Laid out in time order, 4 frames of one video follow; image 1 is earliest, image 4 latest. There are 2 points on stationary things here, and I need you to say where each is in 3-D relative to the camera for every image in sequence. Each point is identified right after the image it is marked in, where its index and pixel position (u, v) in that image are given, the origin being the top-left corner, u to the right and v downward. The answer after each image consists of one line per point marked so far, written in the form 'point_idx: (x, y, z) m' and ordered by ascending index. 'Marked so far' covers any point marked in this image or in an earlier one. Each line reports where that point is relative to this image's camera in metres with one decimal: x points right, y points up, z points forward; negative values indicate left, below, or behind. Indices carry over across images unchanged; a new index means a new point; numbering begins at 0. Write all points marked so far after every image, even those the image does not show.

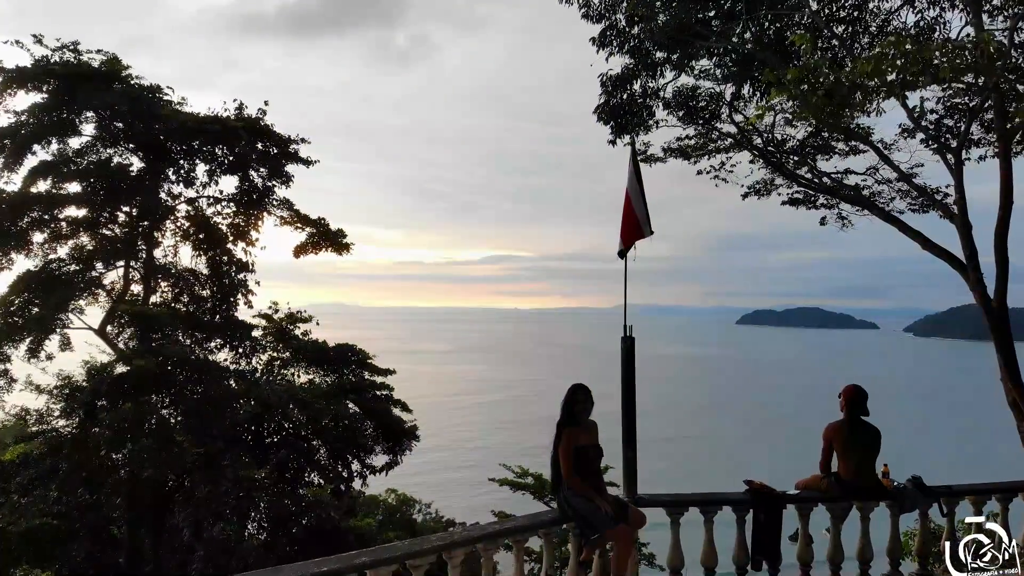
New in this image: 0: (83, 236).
0: (-8.9, +1.1, +12.9) m
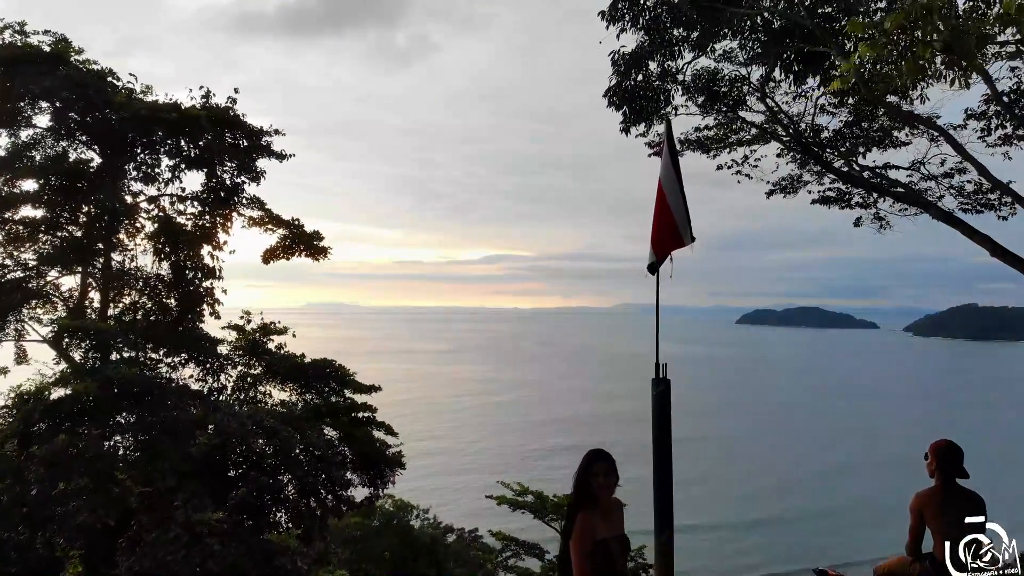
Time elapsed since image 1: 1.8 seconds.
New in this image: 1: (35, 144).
0: (-9.0, +0.9, +11.8) m
1: (-8.8, +2.7, +11.5) m
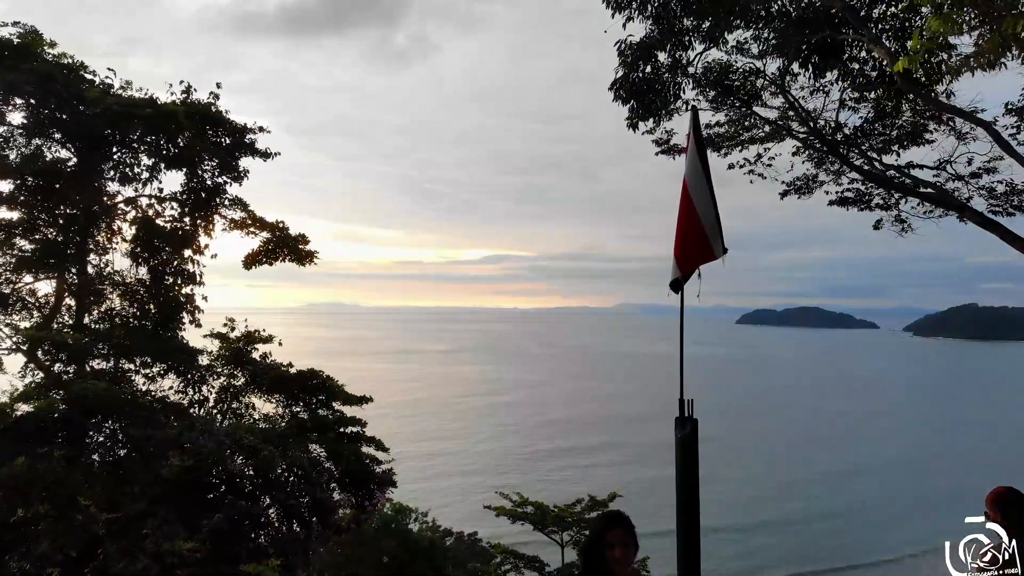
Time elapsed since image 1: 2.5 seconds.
0: (-9.0, +0.8, +11.2) m
1: (-8.8, +2.6, +10.9) m
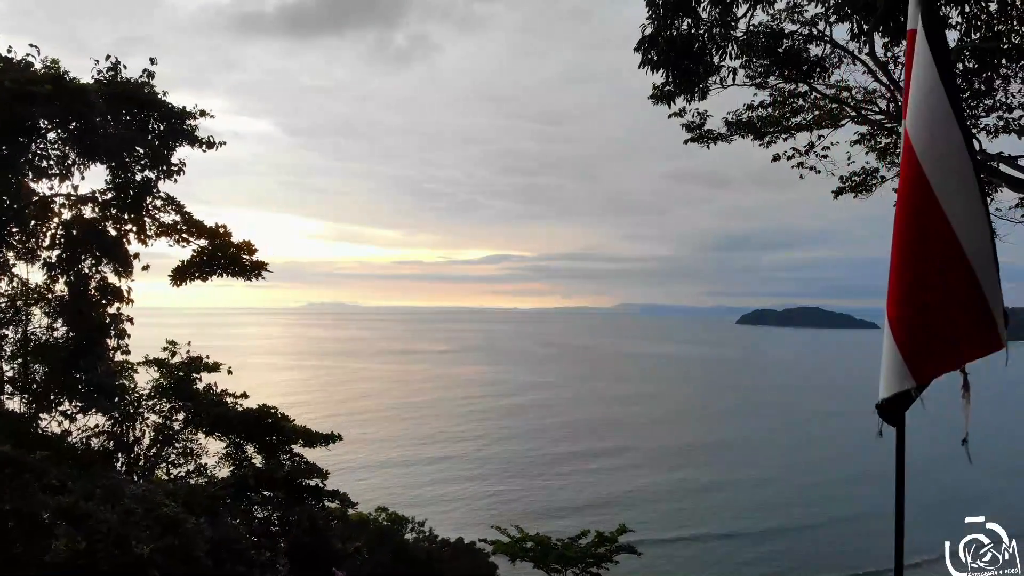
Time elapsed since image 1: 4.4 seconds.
0: (-9.0, +0.6, +9.6) m
1: (-8.9, +2.3, +9.3) m
